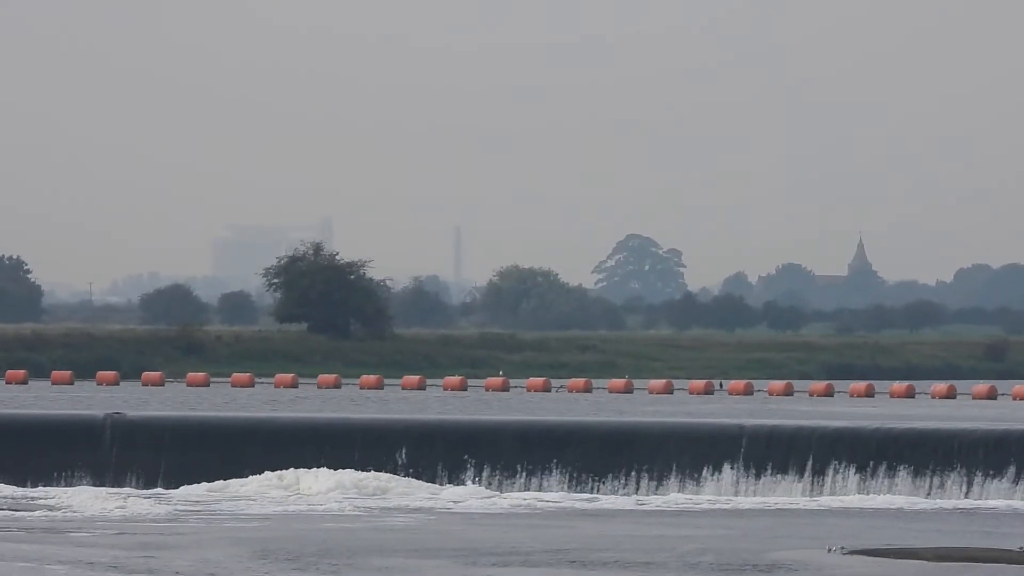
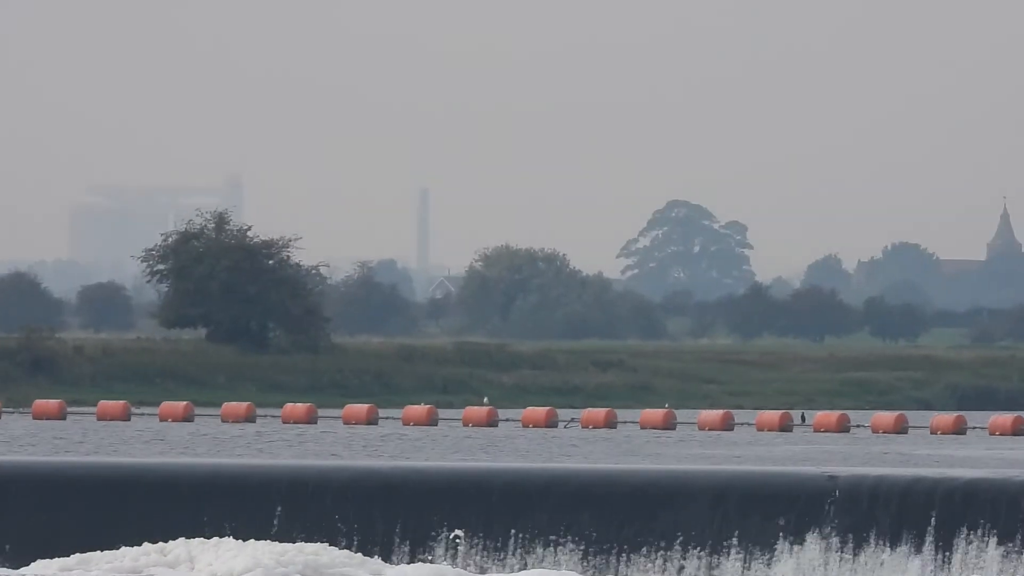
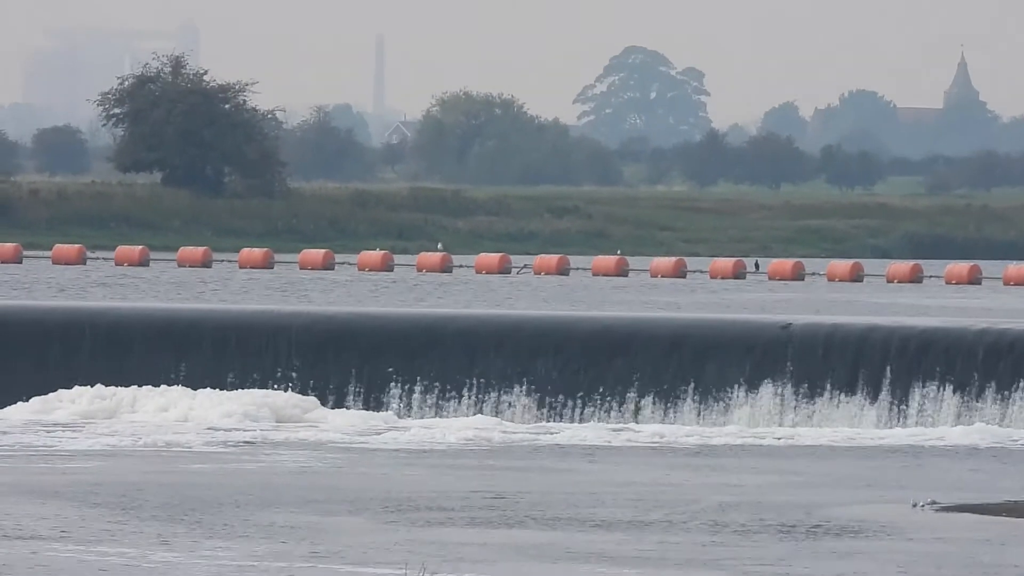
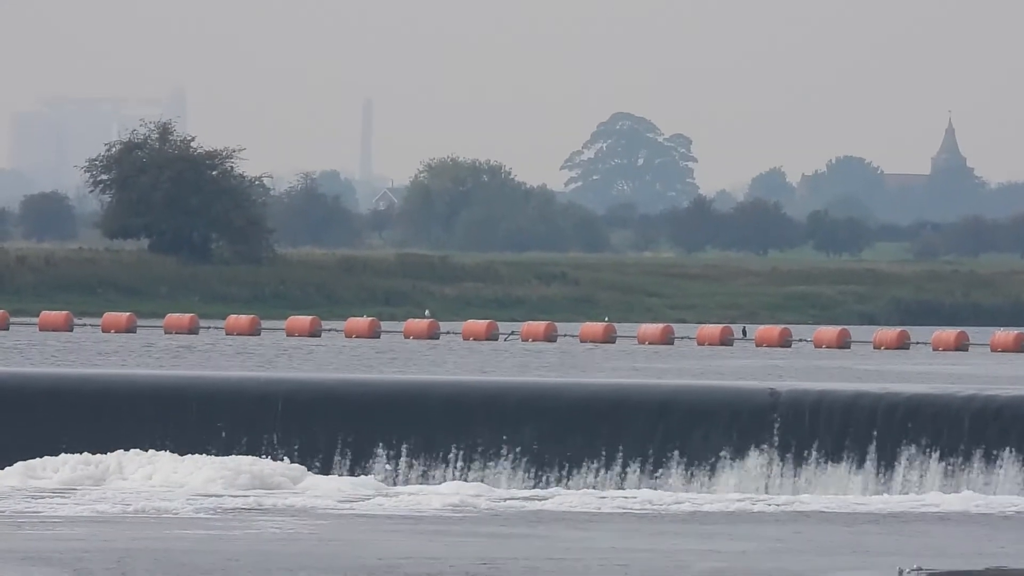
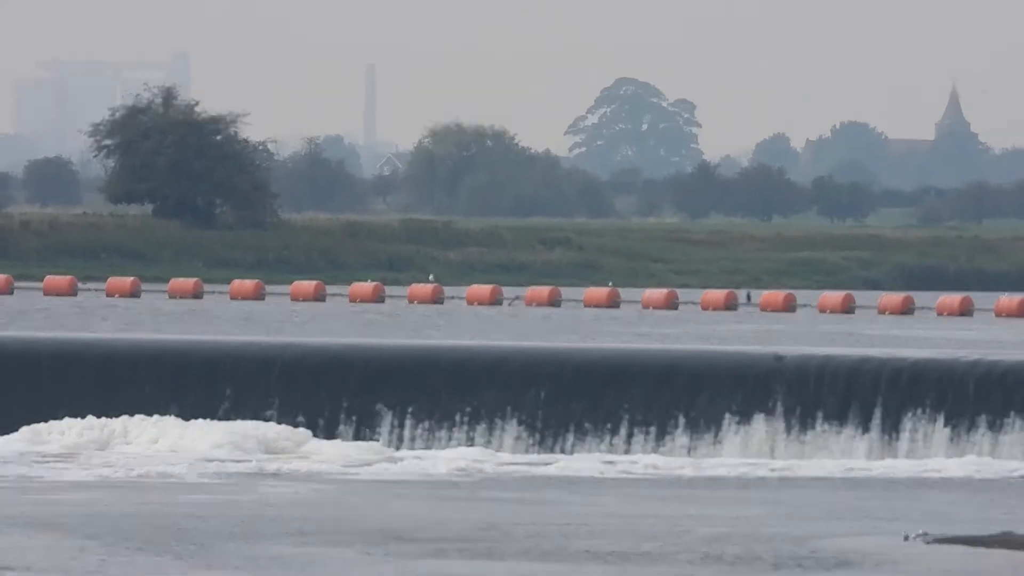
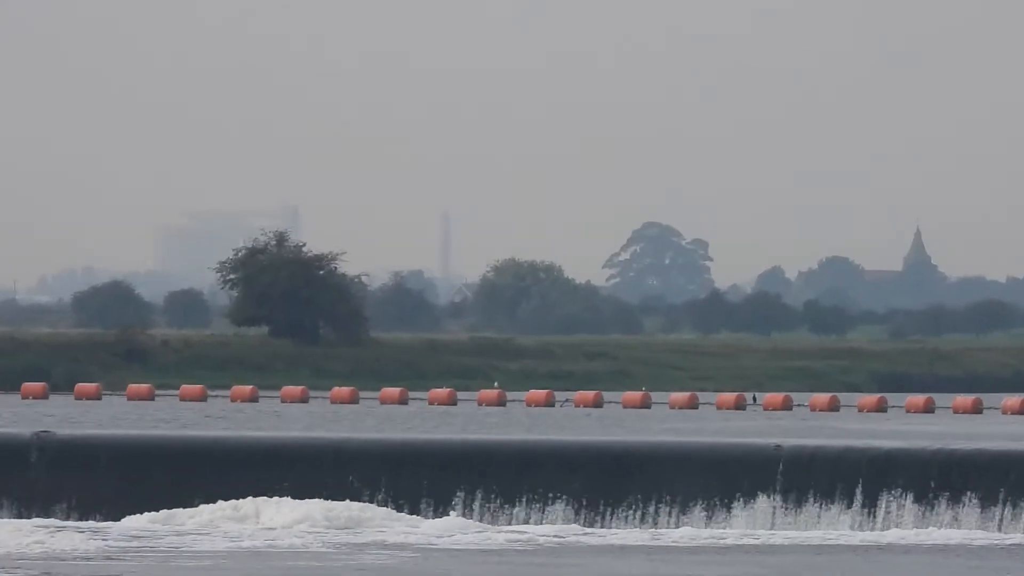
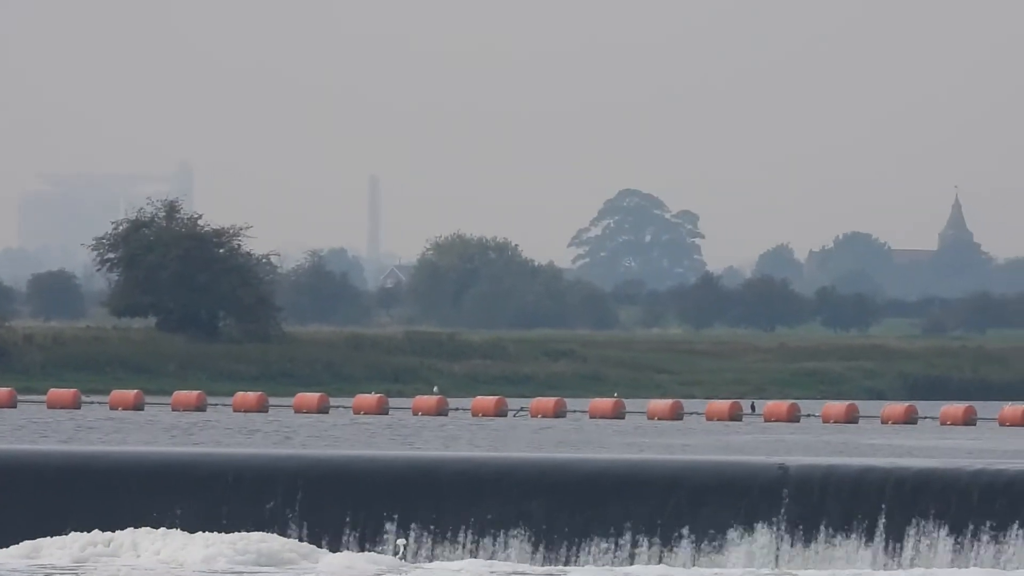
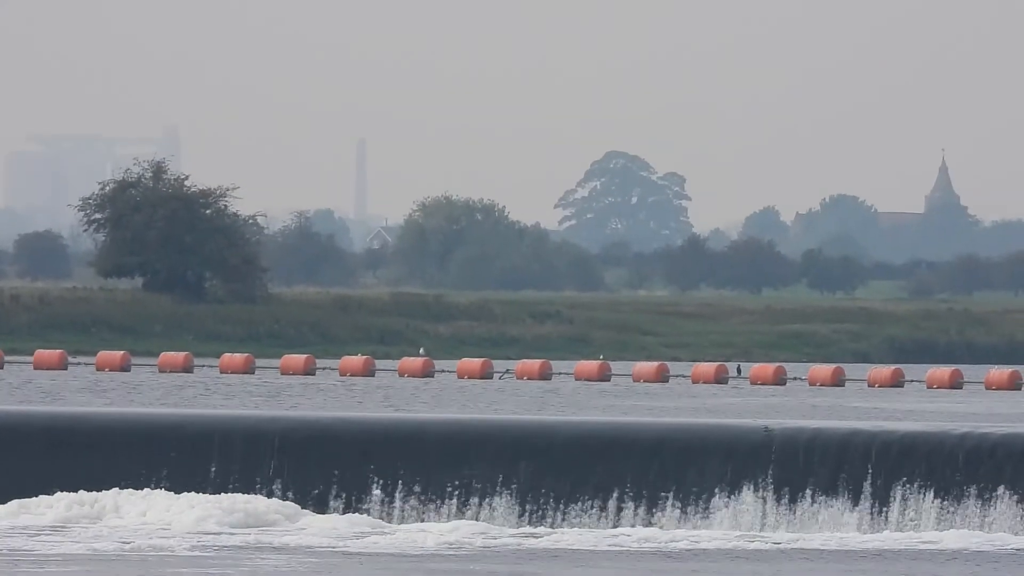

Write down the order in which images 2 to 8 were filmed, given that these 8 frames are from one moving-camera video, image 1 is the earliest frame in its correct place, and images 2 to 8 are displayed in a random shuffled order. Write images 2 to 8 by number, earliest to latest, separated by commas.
6, 2, 7, 8, 4, 5, 3
